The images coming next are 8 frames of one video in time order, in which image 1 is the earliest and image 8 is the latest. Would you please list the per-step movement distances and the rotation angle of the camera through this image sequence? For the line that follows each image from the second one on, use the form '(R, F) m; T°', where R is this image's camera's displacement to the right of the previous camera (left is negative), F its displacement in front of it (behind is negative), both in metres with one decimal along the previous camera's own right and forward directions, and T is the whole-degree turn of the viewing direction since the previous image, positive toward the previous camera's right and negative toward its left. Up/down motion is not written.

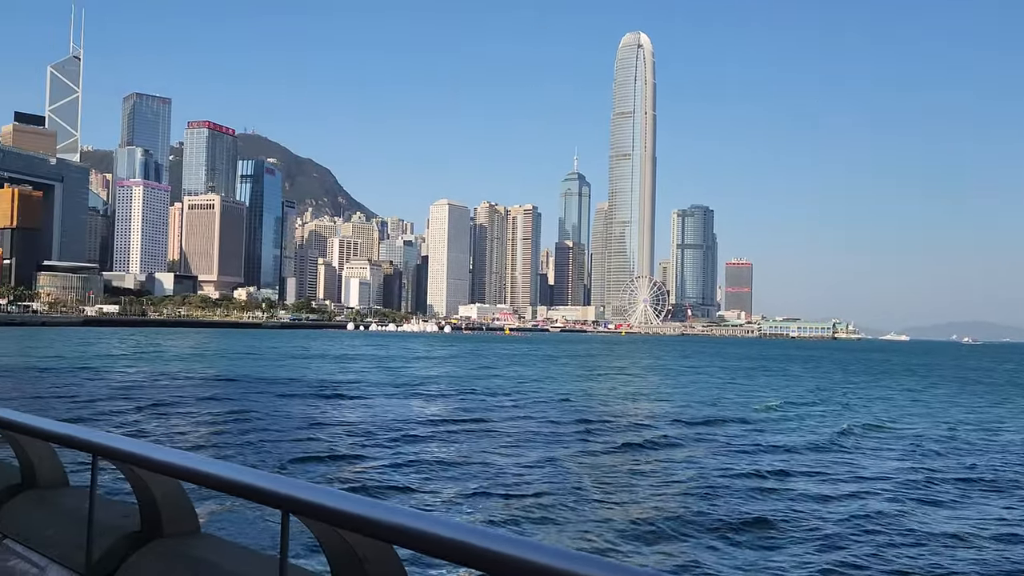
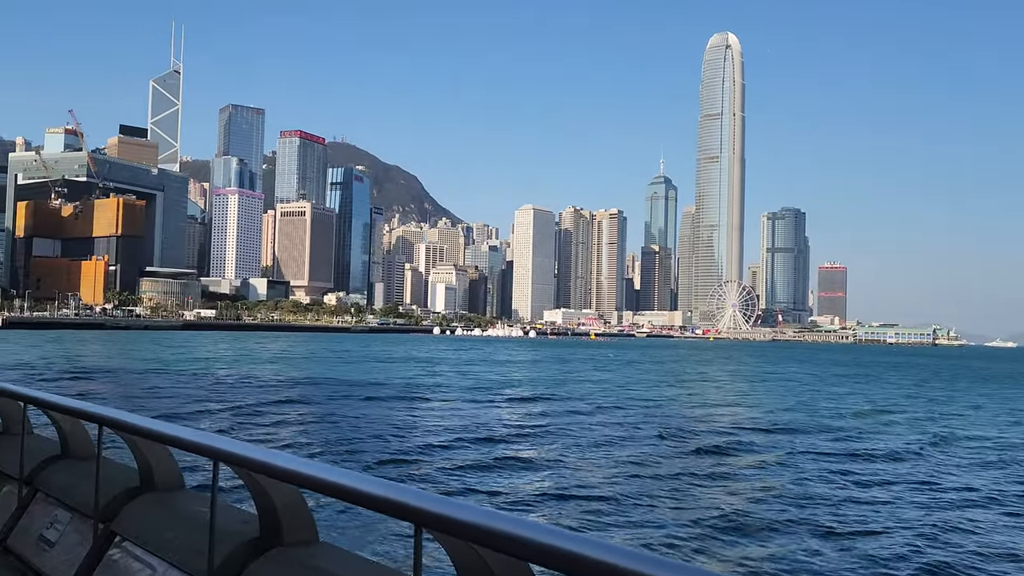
(-0.6, +0.5) m; -5°
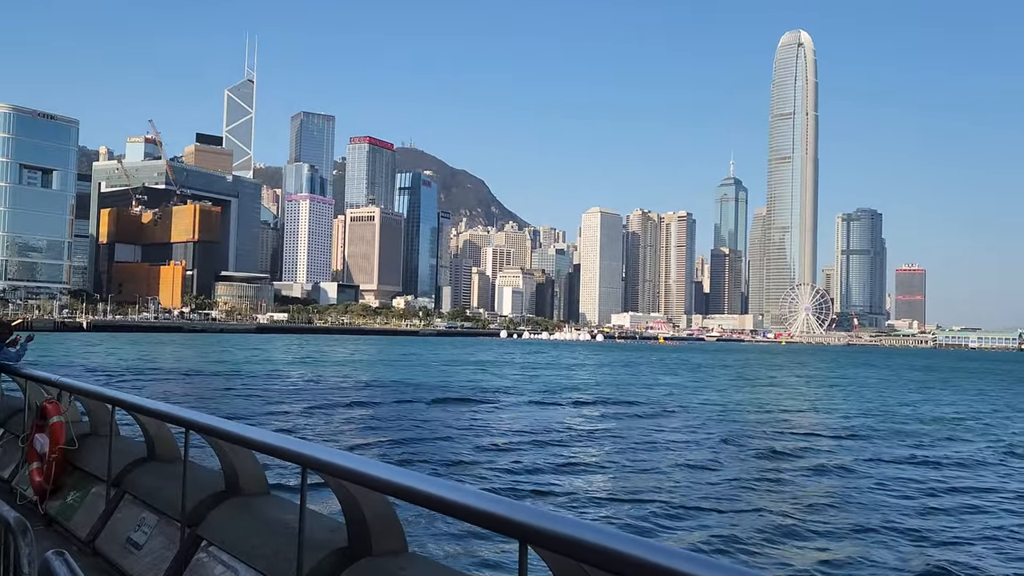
(-0.4, +0.5) m; -4°
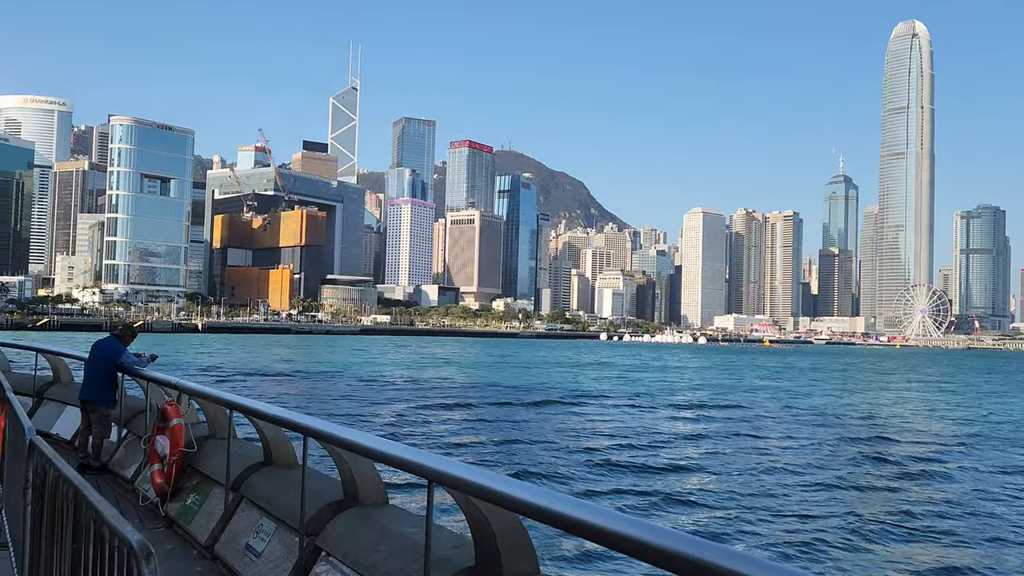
(-0.6, +1.1) m; -6°
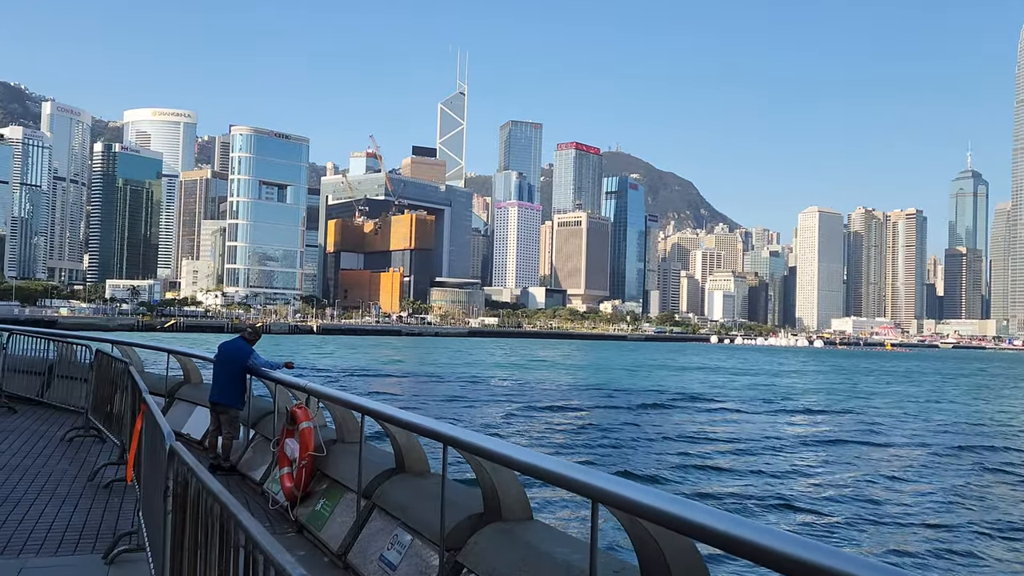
(-0.9, +1.4) m; -7°
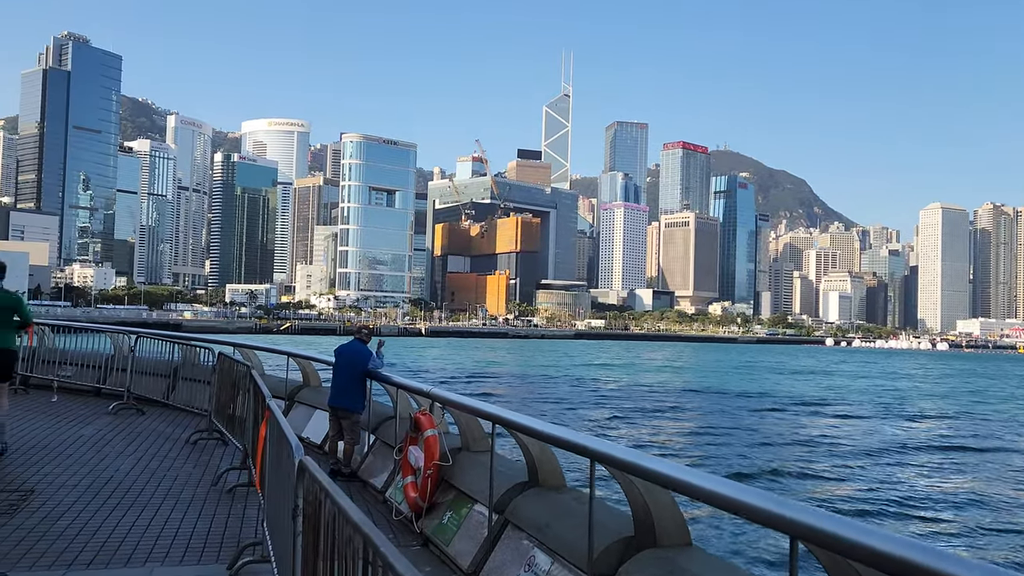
(-0.9, +1.8) m; -7°
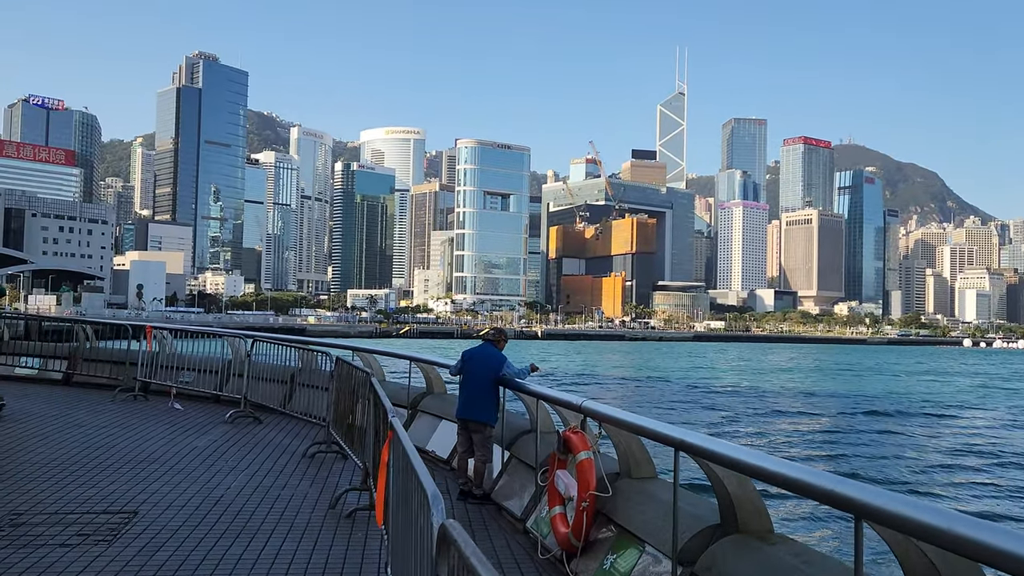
(-1.3, +4.7) m; -7°
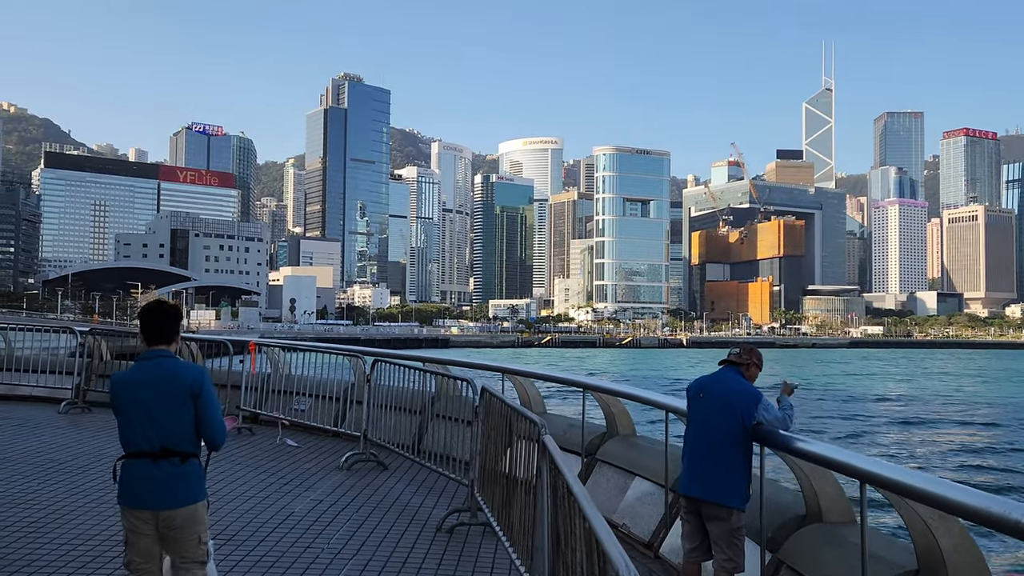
(-2.4, +12.1) m; -9°
